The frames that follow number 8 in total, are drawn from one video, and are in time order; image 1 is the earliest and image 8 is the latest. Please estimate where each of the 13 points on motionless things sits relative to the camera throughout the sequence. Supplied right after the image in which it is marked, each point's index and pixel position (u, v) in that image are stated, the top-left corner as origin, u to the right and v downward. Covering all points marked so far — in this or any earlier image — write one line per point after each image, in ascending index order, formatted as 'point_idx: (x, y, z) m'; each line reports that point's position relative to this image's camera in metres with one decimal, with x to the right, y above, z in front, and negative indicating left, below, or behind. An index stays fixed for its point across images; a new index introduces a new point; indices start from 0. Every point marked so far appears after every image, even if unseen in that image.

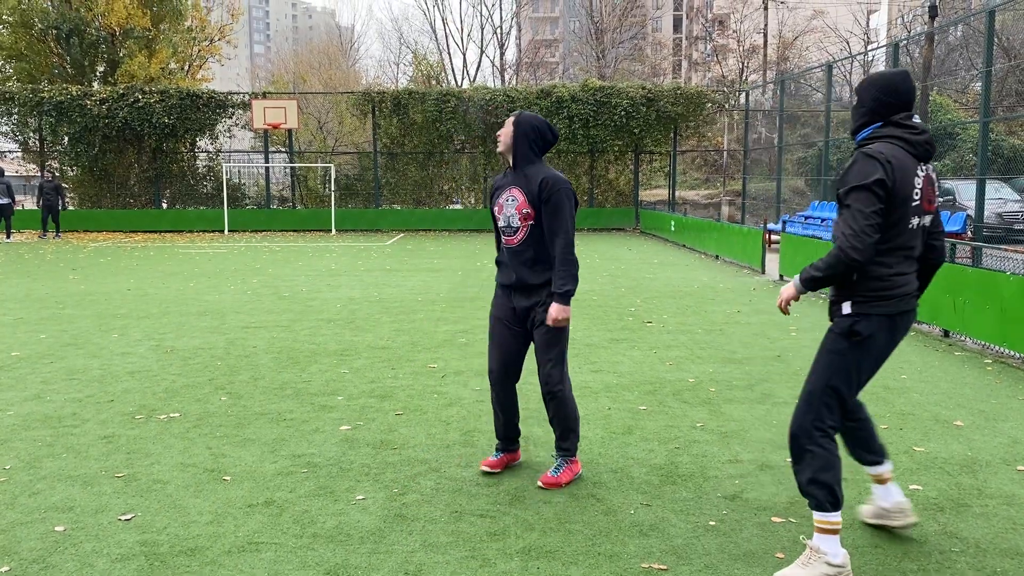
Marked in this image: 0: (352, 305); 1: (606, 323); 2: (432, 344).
0: (-1.7, -0.2, +8.6) m
1: (+0.8, -0.3, +7.4) m
2: (-0.6, -0.4, +6.5) m
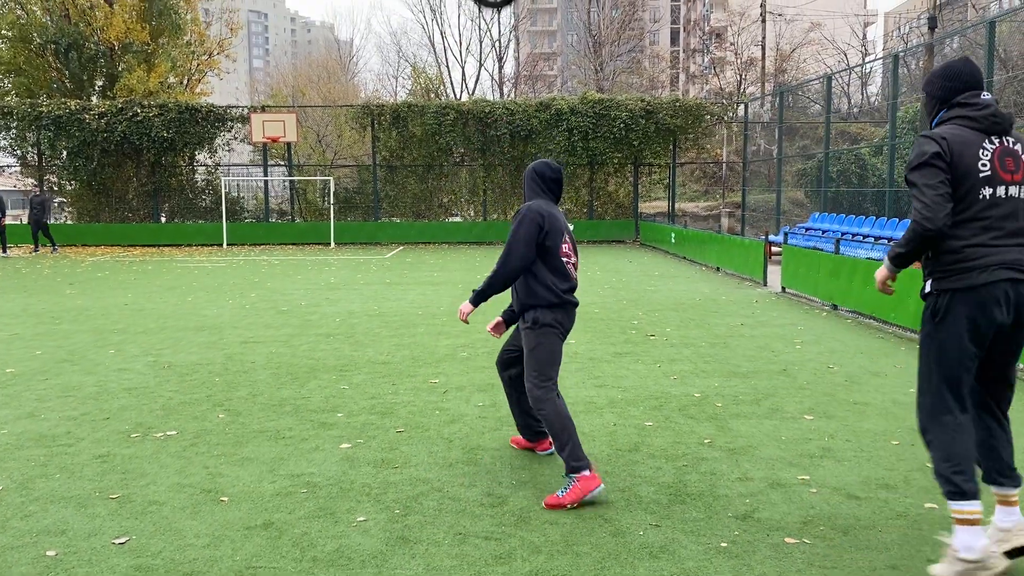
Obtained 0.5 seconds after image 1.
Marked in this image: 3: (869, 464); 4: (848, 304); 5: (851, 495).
0: (-1.7, -0.3, +8.5) m
1: (+0.9, -0.4, +7.3) m
2: (-0.6, -0.6, +6.4) m
3: (+1.7, -0.8, +3.9) m
4: (+3.5, -0.2, +8.6) m
5: (+1.4, -0.9, +3.5) m
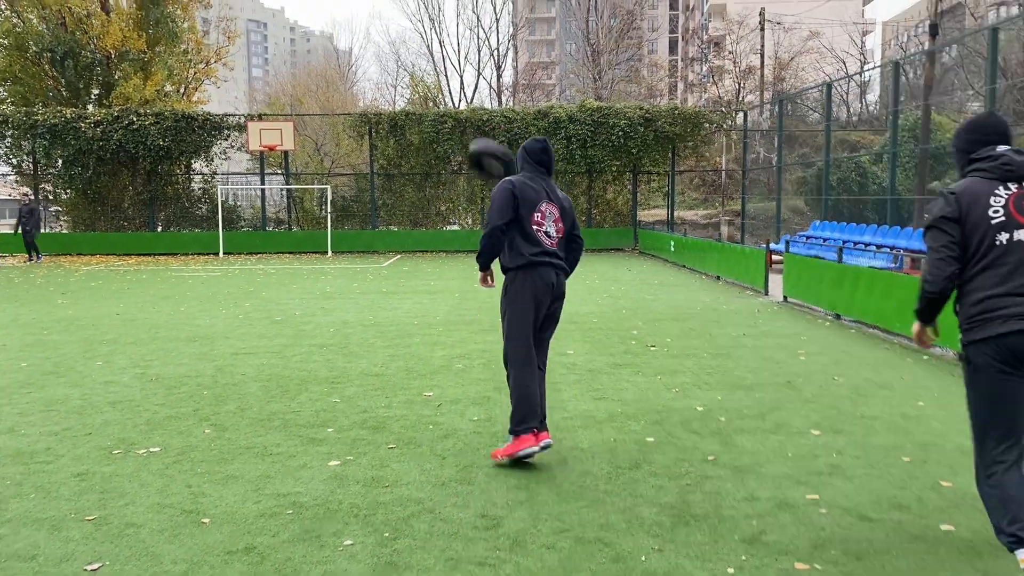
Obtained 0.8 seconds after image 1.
0: (-1.7, -0.4, +8.3) m
1: (+0.8, -0.5, +7.1) m
2: (-0.6, -0.6, +6.2) m
3: (+1.7, -0.9, +3.7) m
4: (+3.5, -0.3, +8.4) m
5: (+1.4, -0.9, +3.3) m
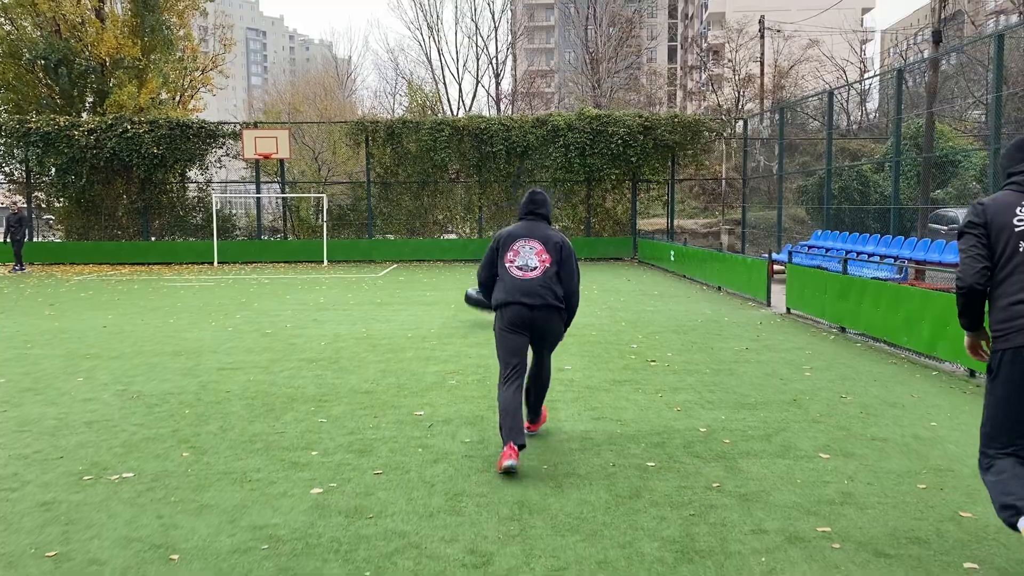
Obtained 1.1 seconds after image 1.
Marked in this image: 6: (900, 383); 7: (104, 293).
0: (-1.7, -0.5, +8.1) m
1: (+0.8, -0.6, +6.9) m
2: (-0.7, -0.7, +6.0) m
3: (+1.6, -1.0, +3.5) m
4: (+3.5, -0.4, +8.2) m
5: (+1.4, -1.0, +3.1) m
6: (+2.9, -0.7, +6.1) m
7: (-6.8, -0.1, +13.7) m
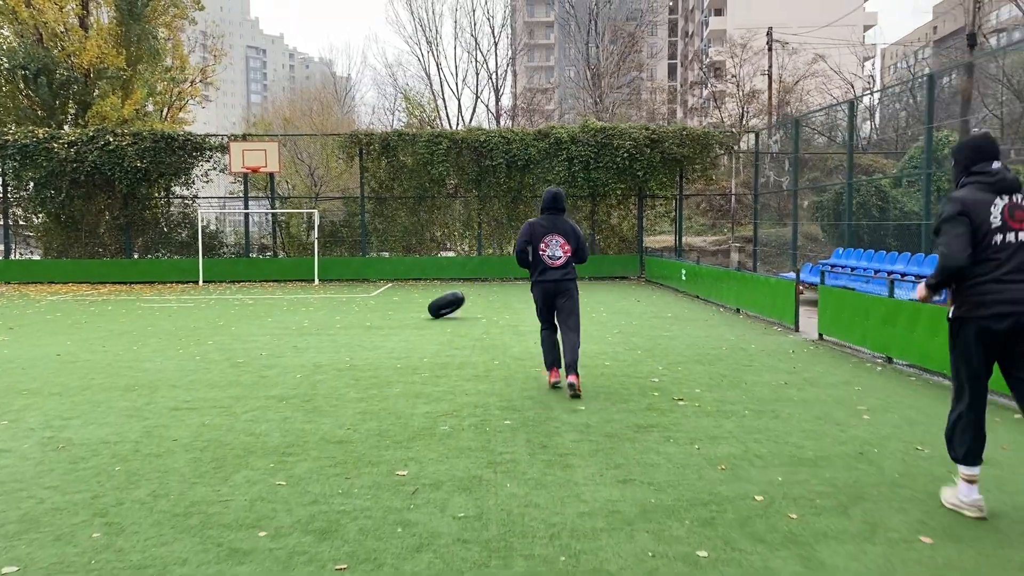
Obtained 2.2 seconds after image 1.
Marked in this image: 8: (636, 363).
0: (-1.7, -0.8, +7.1) m
1: (+0.8, -0.8, +5.9) m
2: (-0.6, -0.9, +5.0) m
3: (+1.7, -1.1, +2.5) m
4: (+3.5, -0.6, +7.2) m
5: (+1.4, -1.1, +2.1) m
6: (+2.9, -0.9, +5.1) m
7: (-6.8, -0.4, +12.7) m
8: (+1.1, -0.7, +7.5) m
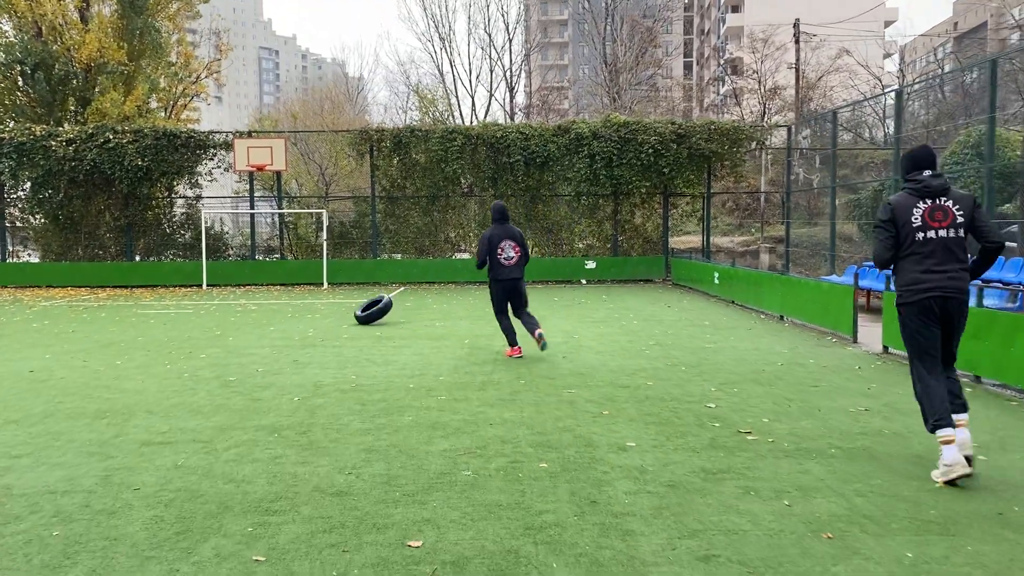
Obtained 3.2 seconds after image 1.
0: (-1.5, -0.8, +6.2) m
1: (+1.0, -0.9, +4.9) m
2: (-0.5, -1.0, +4.0) m
3: (+1.8, -1.1, +1.5) m
4: (+3.7, -0.7, +6.2) m
5: (+1.6, -1.2, +1.1) m
6: (+3.1, -0.9, +4.1) m
7: (-6.5, -0.5, +11.8) m
8: (+1.4, -0.8, +6.6) m
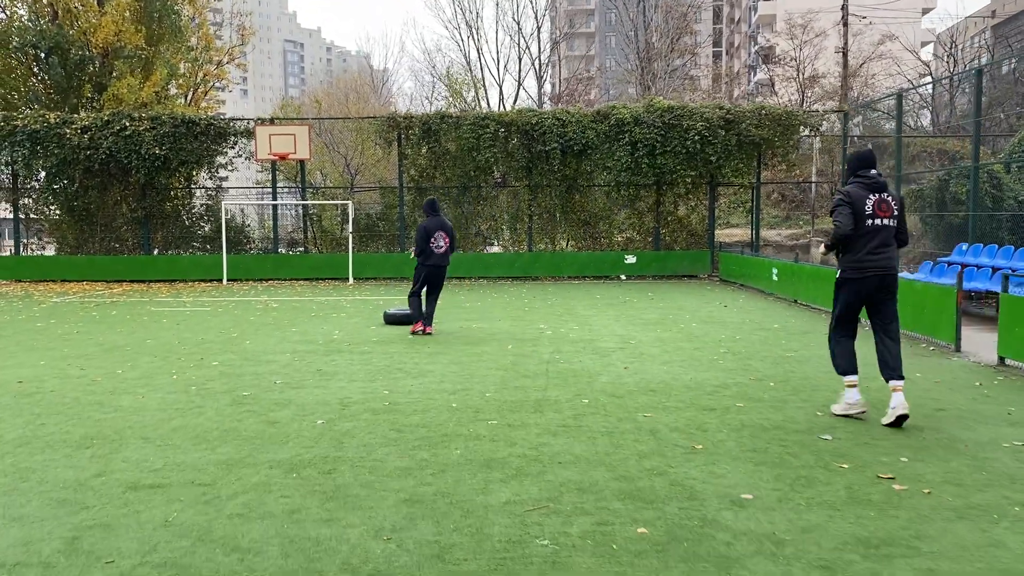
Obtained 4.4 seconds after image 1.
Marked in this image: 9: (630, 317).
0: (-1.1, -0.8, +5.2) m
1: (+1.4, -0.9, +3.9) m
2: (-0.1, -1.0, +3.0) m
3: (+2.1, -1.2, +0.4) m
4: (+4.1, -0.7, +5.0) m
5: (+1.8, -1.2, 0.0) m
6: (+3.4, -1.0, +2.9) m
7: (-5.9, -0.4, +10.9) m
8: (+1.8, -0.8, +5.5) m
9: (+1.5, -0.4, +10.7) m
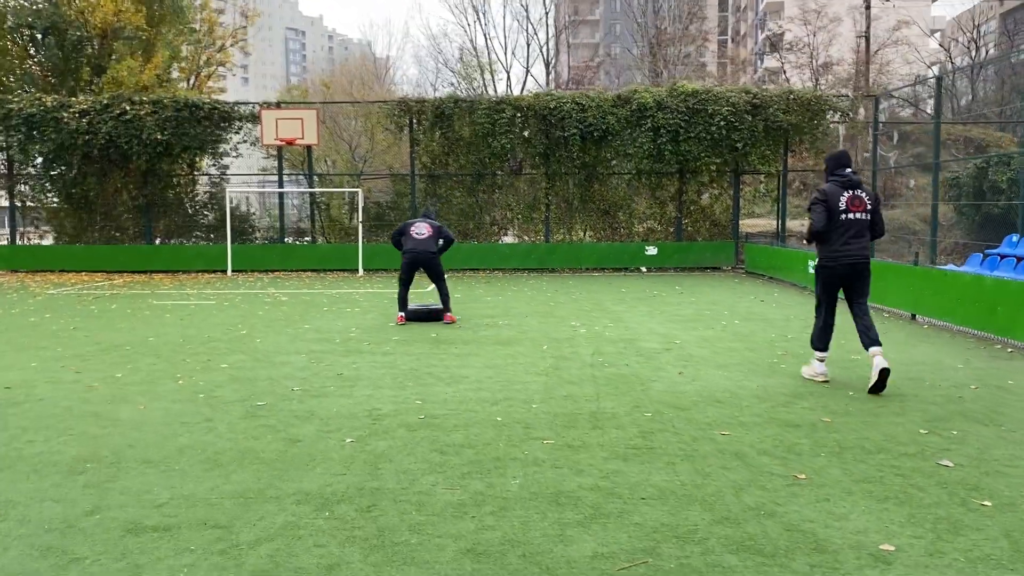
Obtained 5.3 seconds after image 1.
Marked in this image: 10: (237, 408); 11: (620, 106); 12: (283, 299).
0: (-0.7, -0.8, +4.5) m
1: (+1.7, -0.9, +3.2) m
2: (+0.2, -1.0, +2.3) m
3: (+2.4, -1.3, -0.3) m
4: (+4.4, -0.7, +4.4) m
5: (+2.1, -1.3, -0.6) m
6: (+3.8, -1.0, +2.2) m
7: (-5.6, -0.3, +10.3) m
8: (+2.1, -0.8, +4.8) m
9: (+1.9, -0.3, +10.0) m
10: (-1.8, -0.8, +5.3) m
11: (+2.2, +3.7, +16.7) m
12: (-3.4, -0.2, +12.0) m
